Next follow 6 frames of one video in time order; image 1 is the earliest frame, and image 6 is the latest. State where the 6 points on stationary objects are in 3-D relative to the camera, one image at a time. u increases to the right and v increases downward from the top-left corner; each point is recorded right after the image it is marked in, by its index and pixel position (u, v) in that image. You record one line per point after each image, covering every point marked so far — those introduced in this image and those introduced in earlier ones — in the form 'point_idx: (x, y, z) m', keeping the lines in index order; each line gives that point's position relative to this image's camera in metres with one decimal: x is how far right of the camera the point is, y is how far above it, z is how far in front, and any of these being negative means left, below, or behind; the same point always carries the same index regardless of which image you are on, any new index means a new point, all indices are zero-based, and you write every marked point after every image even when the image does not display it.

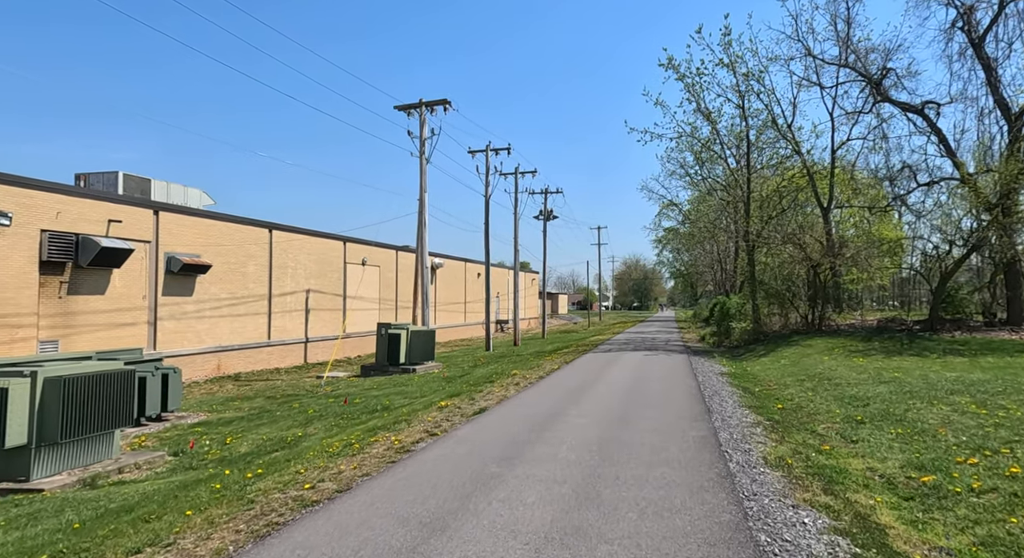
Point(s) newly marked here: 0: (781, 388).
0: (+4.8, -2.0, +11.9) m
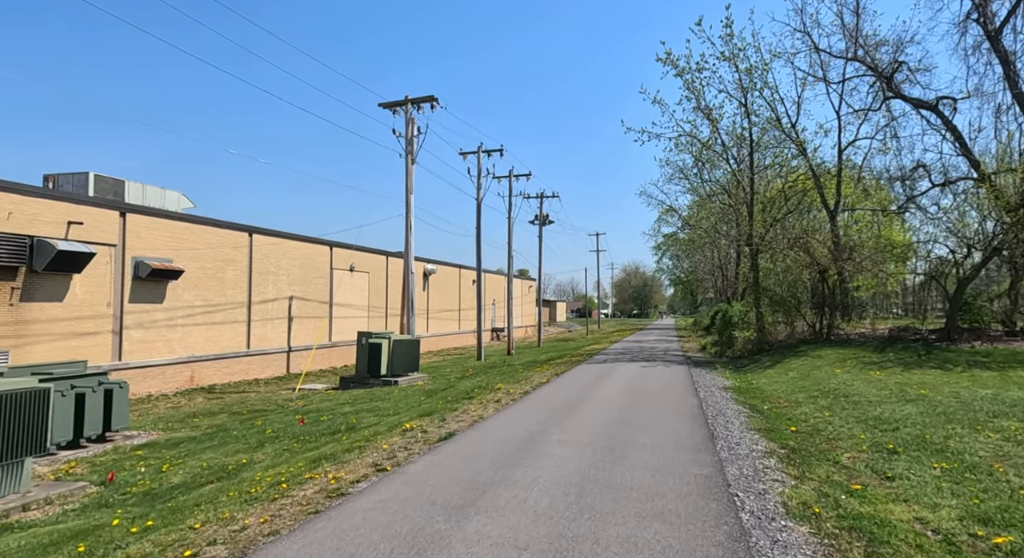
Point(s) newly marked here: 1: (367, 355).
0: (+4.5, -2.0, +10.7) m
1: (-4.2, -2.2, +19.5) m
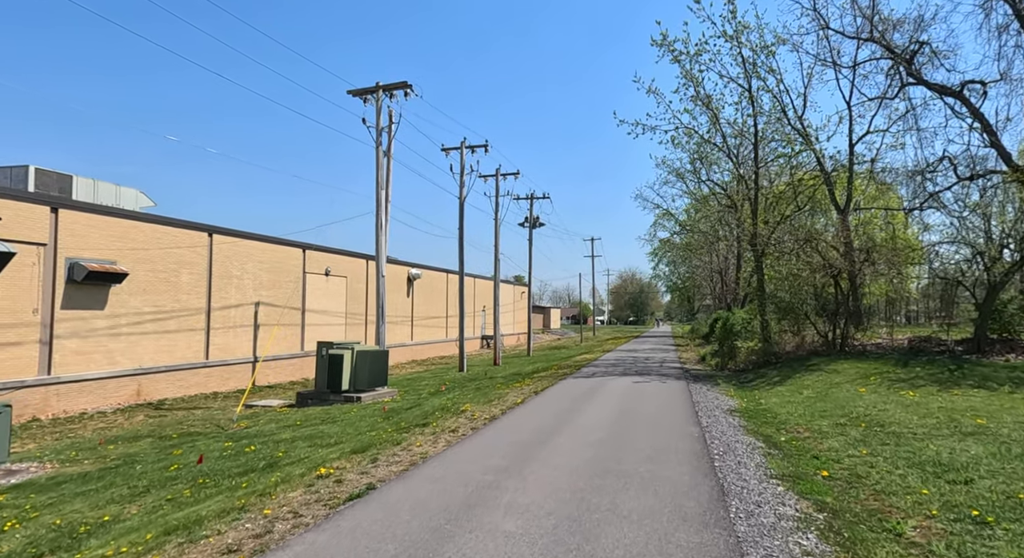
0: (+3.9, -2.1, +8.6) m
1: (-4.8, -2.3, +17.4) m
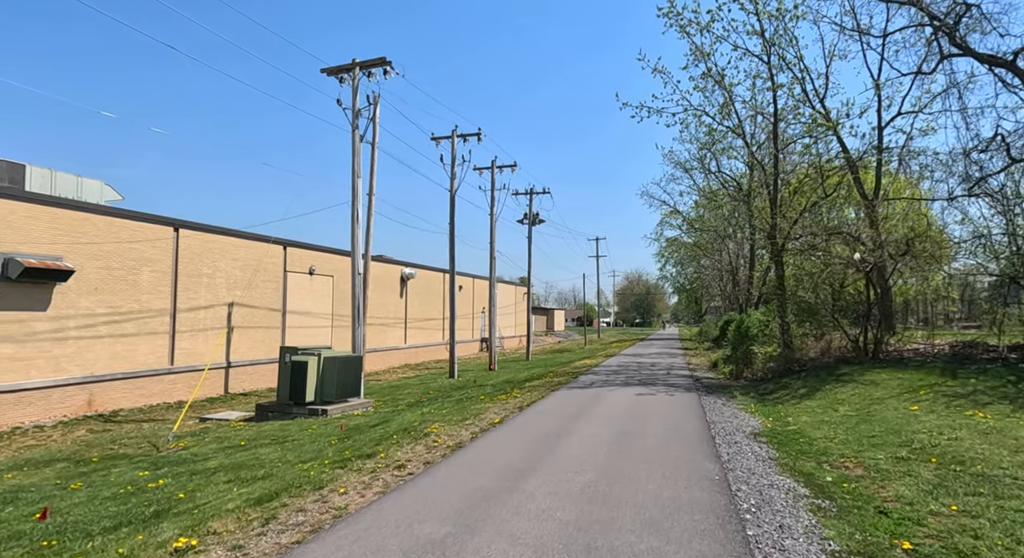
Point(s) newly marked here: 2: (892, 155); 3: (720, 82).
0: (+3.6, -2.0, +6.5) m
1: (-5.1, -2.2, +15.4) m
2: (+10.8, +3.5, +19.0) m
3: (+6.2, +5.8, +19.7) m
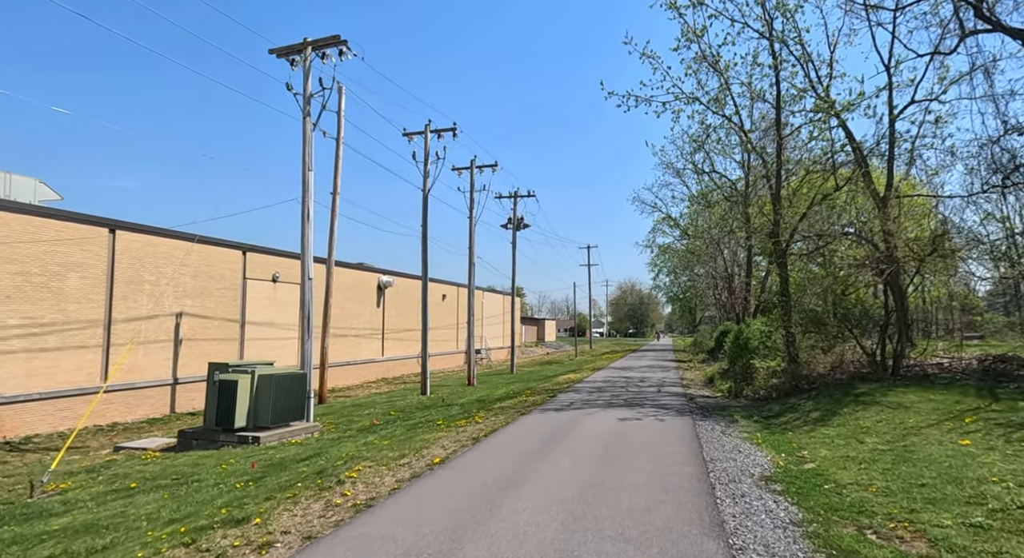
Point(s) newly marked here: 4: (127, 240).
0: (+2.9, -1.9, +4.4) m
1: (-5.8, -2.3, +13.2) m
2: (+10.1, +3.4, +17.1) m
3: (+5.4, +5.7, +17.8) m
4: (-11.5, +1.2, +19.9) m
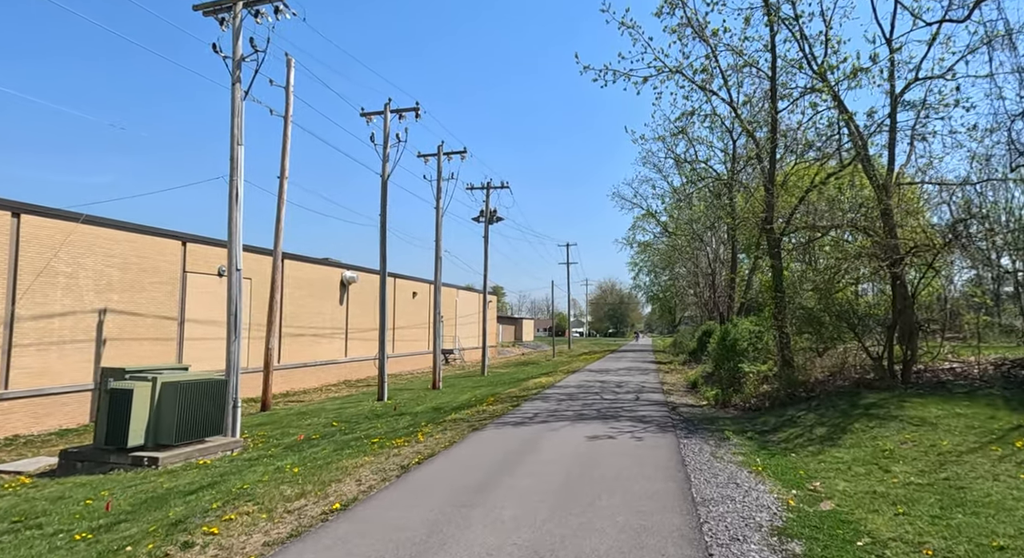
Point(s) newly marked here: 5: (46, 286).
0: (+2.4, -1.8, +2.5) m
1: (-6.6, -2.2, +11.0) m
2: (+9.2, +3.5, +15.3) m
3: (+4.5, +5.8, +15.9) m
4: (-12.5, +1.4, +17.5) m
5: (-12.4, -0.2, +17.8) m
